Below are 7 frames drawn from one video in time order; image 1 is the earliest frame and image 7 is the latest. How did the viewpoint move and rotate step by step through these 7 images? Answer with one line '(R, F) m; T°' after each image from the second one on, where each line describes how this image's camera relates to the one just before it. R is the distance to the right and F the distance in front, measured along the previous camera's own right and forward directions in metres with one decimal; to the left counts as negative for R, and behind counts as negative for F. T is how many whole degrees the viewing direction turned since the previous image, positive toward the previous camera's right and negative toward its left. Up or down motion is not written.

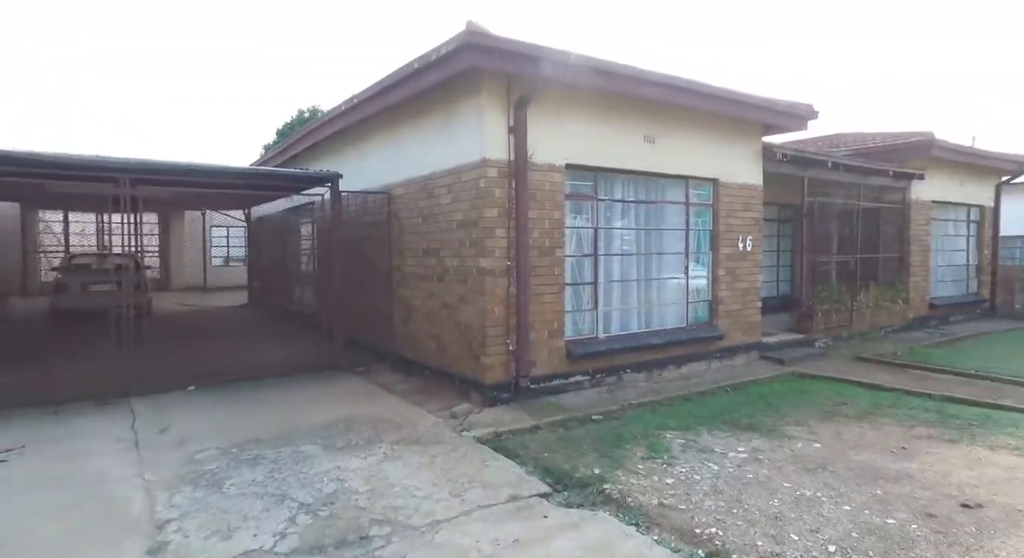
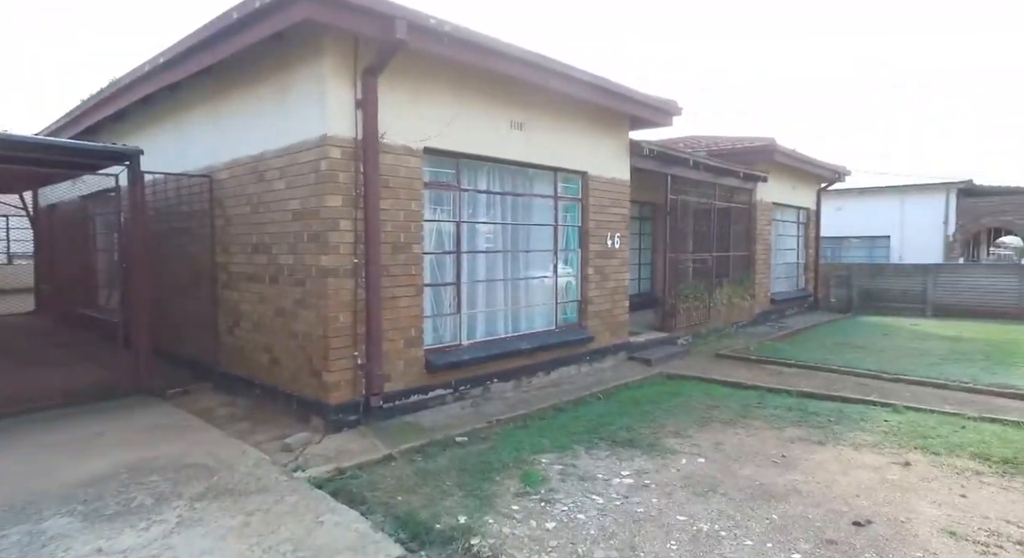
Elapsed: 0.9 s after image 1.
(+0.1, +0.7) m; +11°
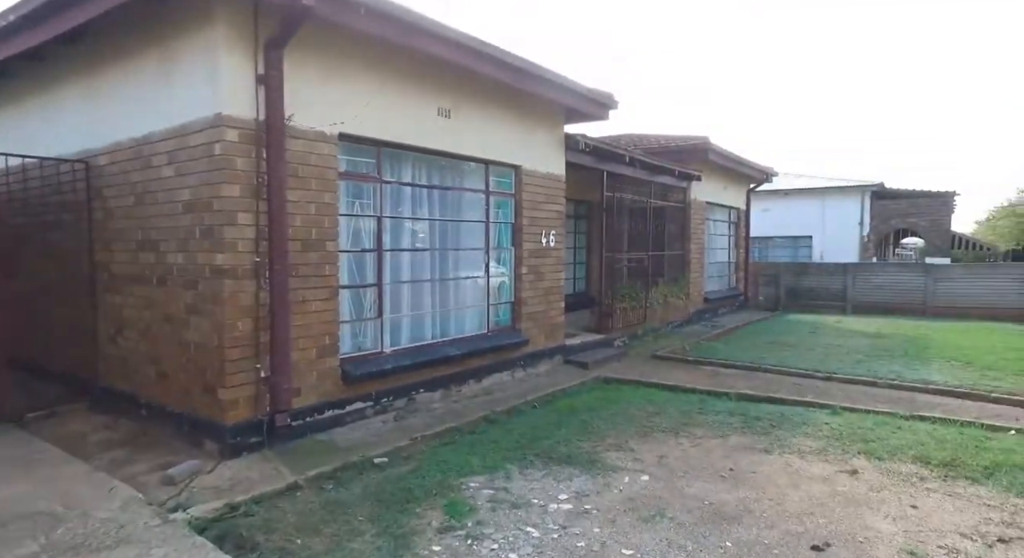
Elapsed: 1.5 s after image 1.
(+0.1, +0.4) m; +5°
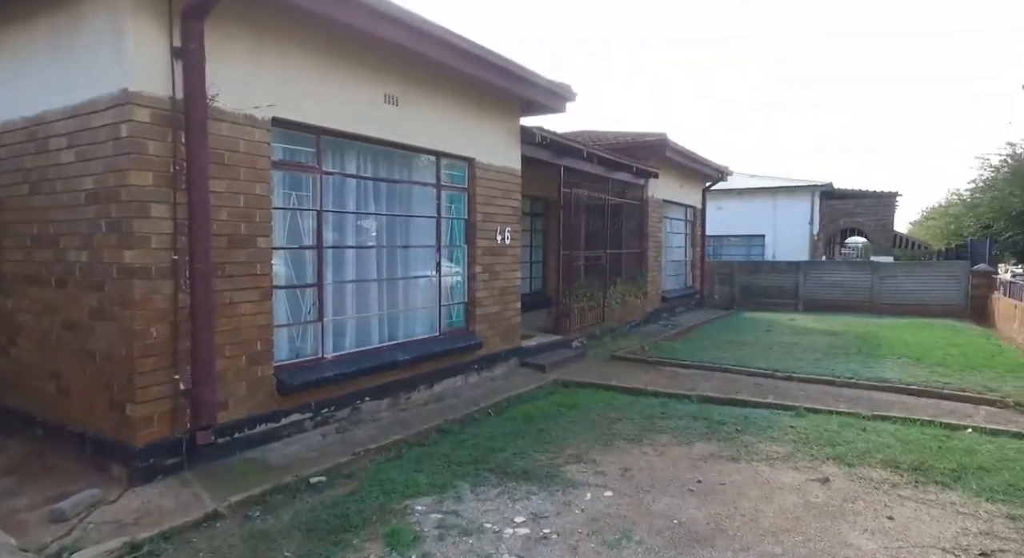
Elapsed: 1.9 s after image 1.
(0.0, +0.3) m; +4°
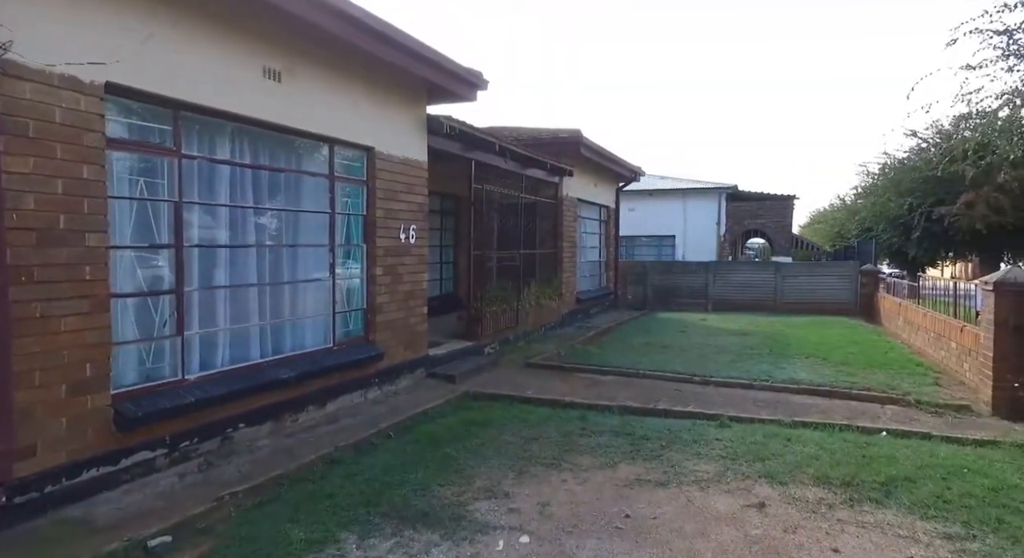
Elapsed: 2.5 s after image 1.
(+0.1, +0.6) m; +7°
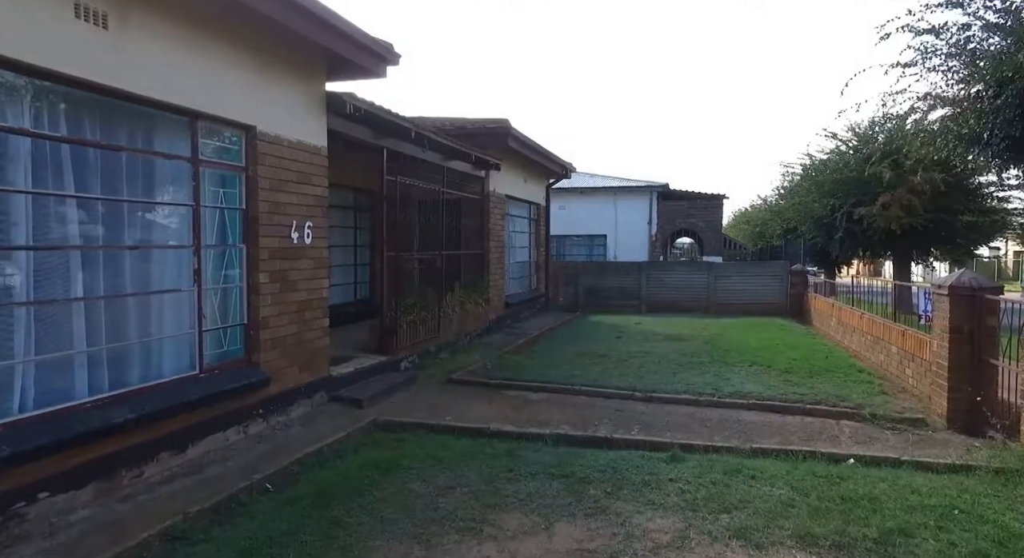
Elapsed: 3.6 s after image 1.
(+0.1, +1.0) m; +6°
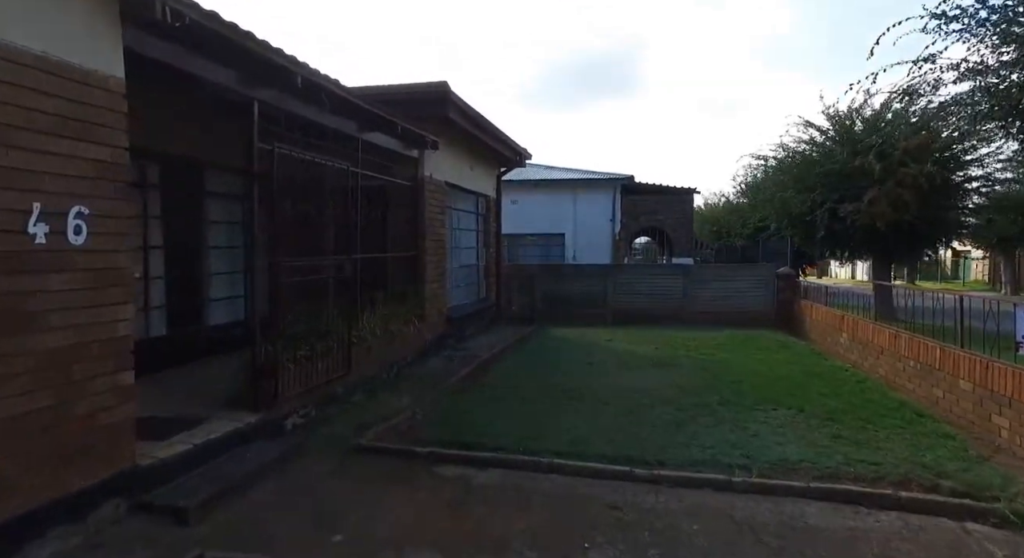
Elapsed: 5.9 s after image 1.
(+0.1, +2.5) m; +4°
